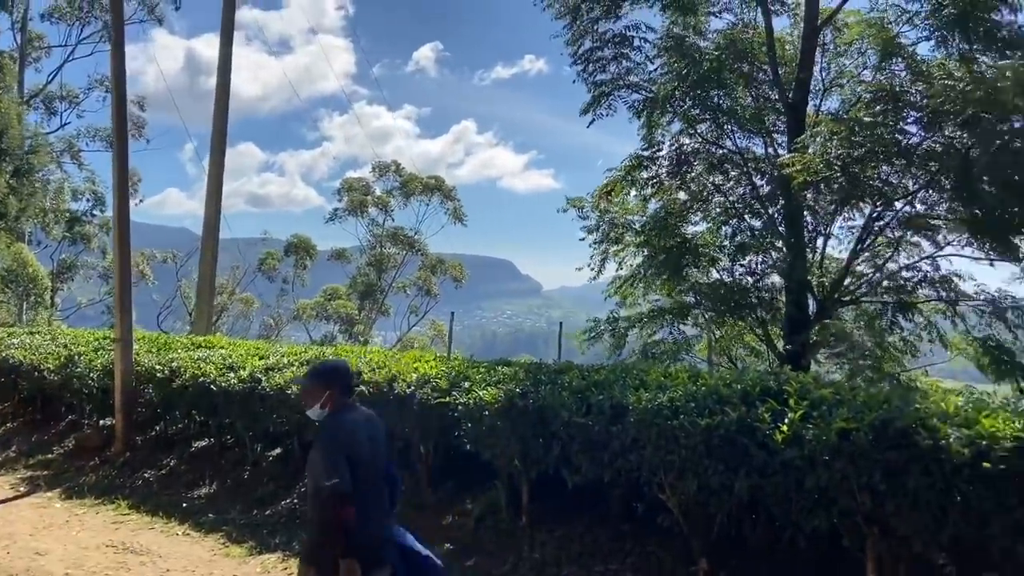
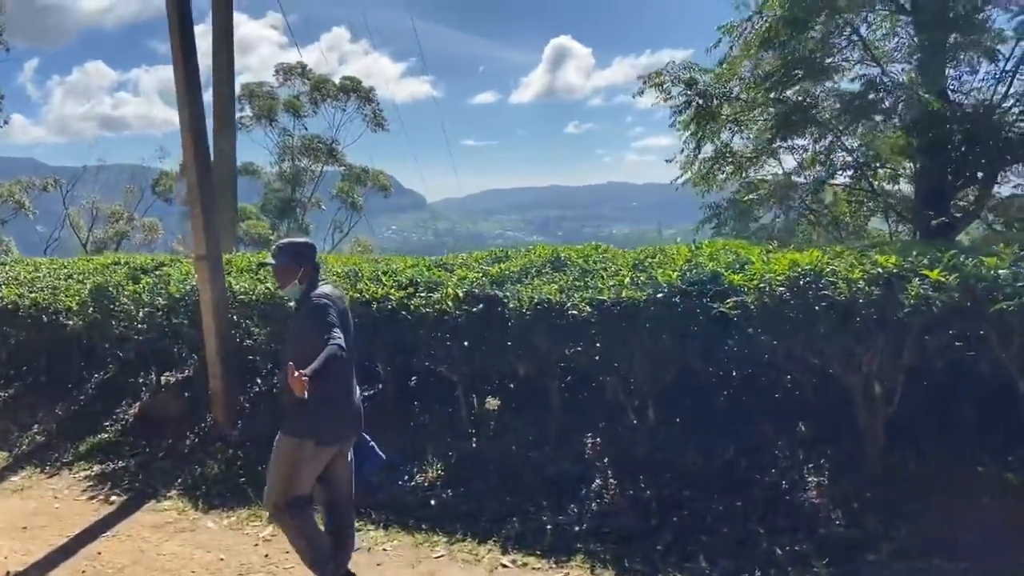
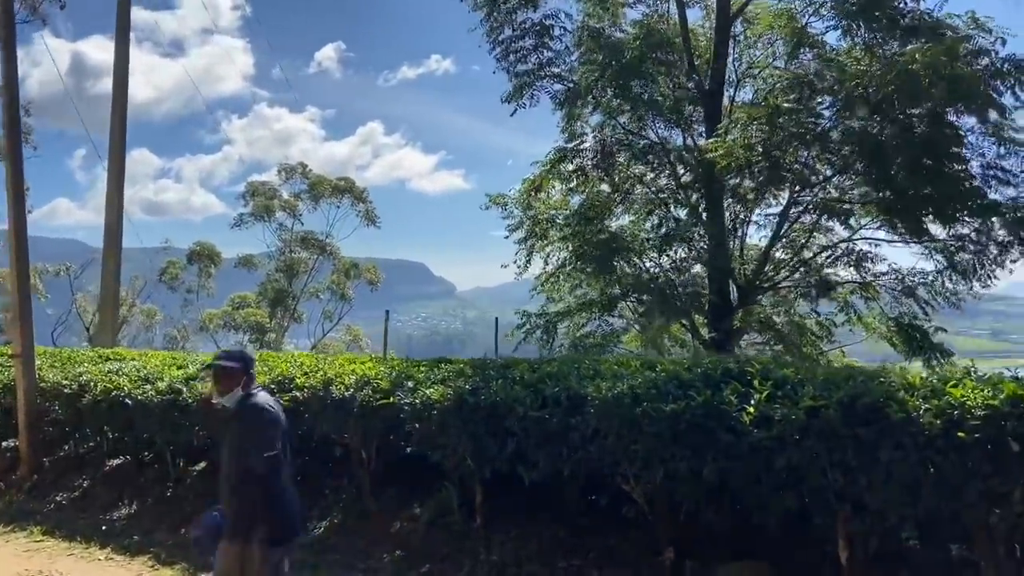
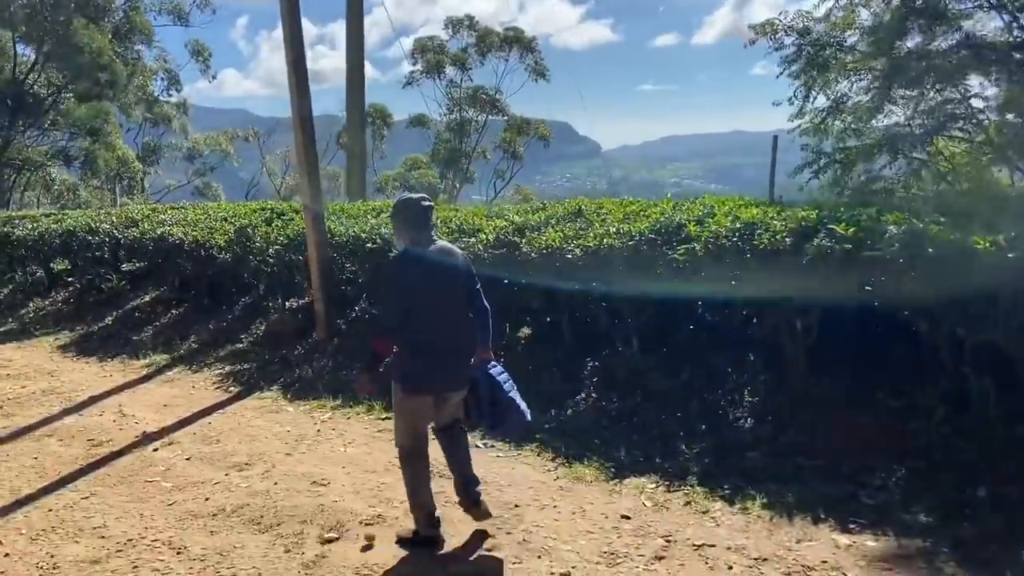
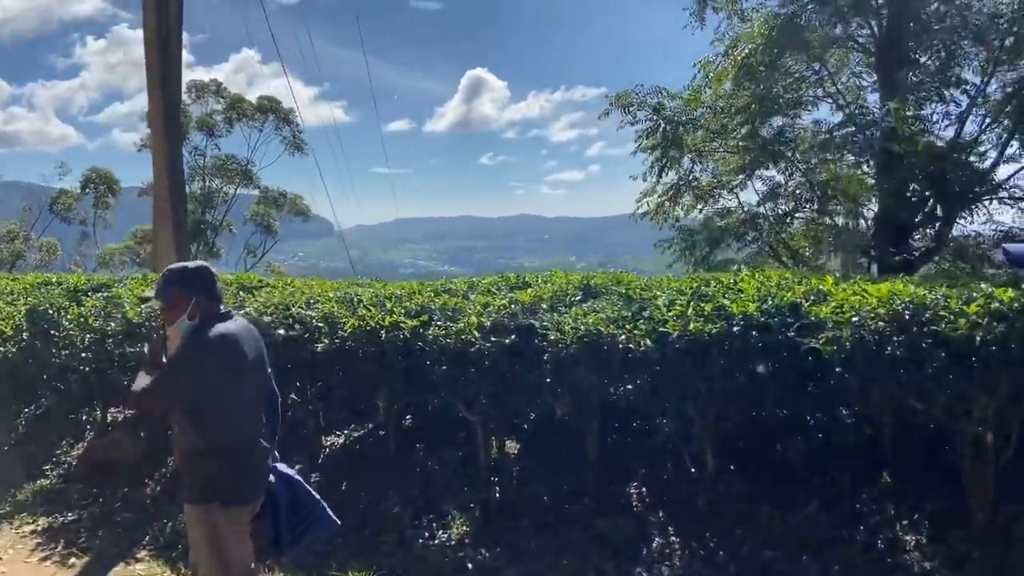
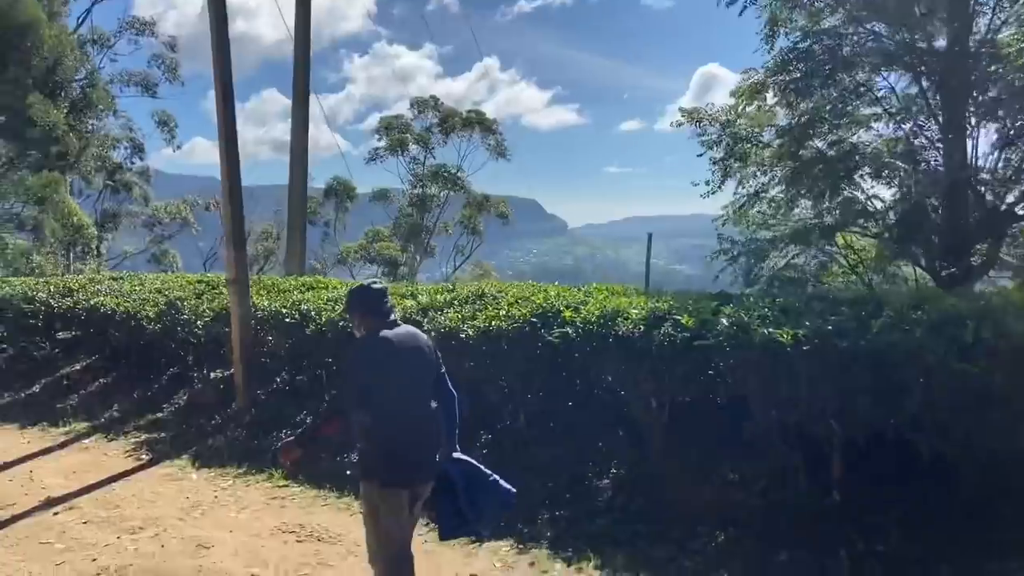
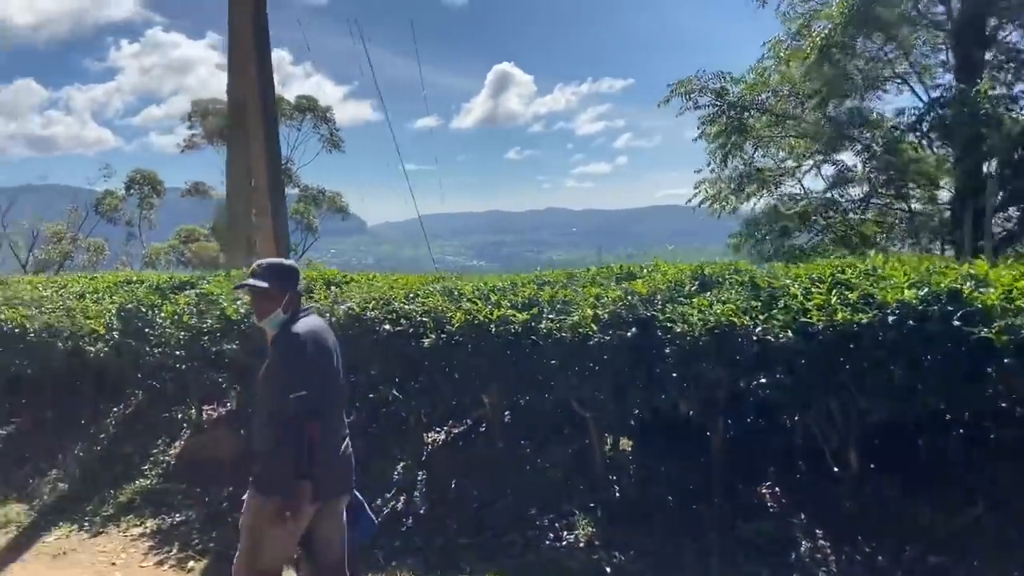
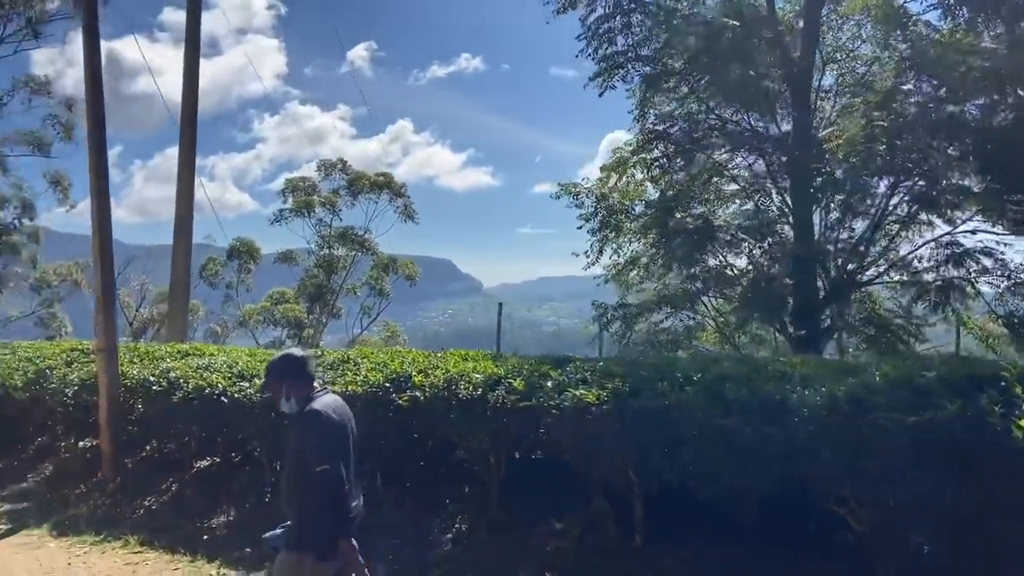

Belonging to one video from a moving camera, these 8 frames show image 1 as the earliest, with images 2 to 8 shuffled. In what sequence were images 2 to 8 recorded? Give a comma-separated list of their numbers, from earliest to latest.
3, 8, 6, 4, 2, 5, 7
